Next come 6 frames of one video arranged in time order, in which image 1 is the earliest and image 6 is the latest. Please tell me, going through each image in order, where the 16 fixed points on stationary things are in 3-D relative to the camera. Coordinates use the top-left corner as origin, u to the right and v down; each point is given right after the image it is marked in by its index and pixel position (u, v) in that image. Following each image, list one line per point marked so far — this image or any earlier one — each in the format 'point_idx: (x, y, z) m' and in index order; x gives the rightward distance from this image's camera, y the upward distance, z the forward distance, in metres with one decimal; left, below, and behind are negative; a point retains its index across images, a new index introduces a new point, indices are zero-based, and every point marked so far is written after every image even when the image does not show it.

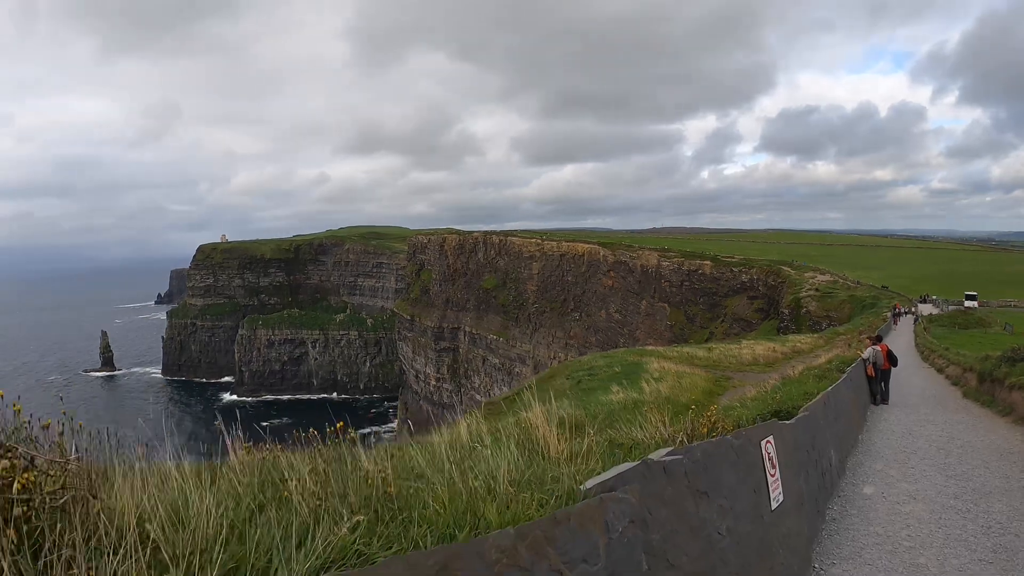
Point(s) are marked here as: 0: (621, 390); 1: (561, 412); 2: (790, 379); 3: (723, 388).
0: (+2.7, -2.6, +13.2) m
1: (+0.8, -2.2, +9.5) m
2: (+5.5, -1.8, +10.4) m
3: (+6.0, -2.8, +15.0) m
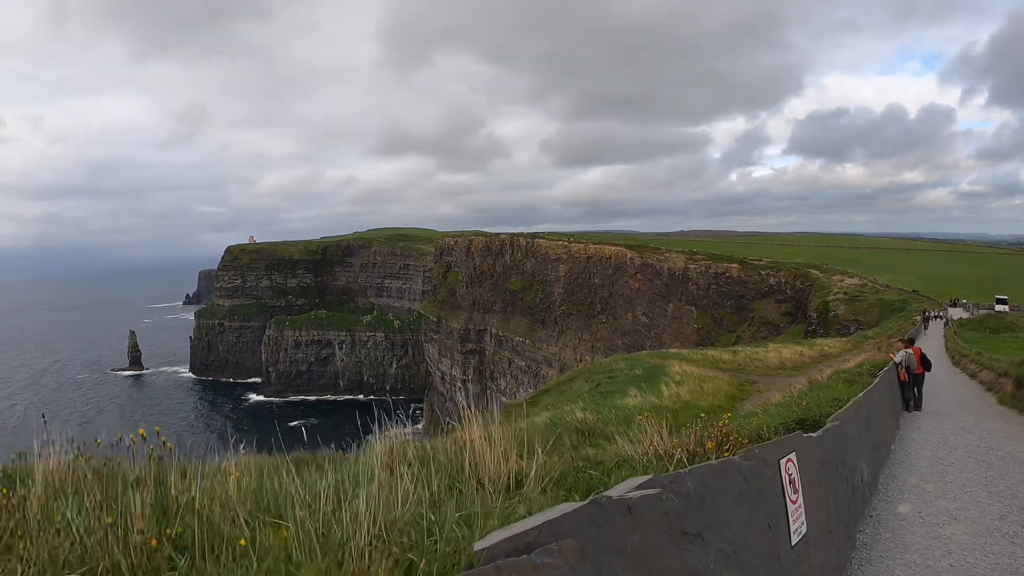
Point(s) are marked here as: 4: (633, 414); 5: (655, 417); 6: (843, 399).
0: (+3.1, -2.6, +12.8) m
1: (+1.0, -2.2, +9.2) m
2: (+5.7, -1.8, +10.0) m
3: (+6.4, -2.9, +14.5) m
4: (+2.2, -2.3, +9.5) m
5: (+2.5, -2.3, +9.3) m
6: (+4.4, -1.5, +7.0) m
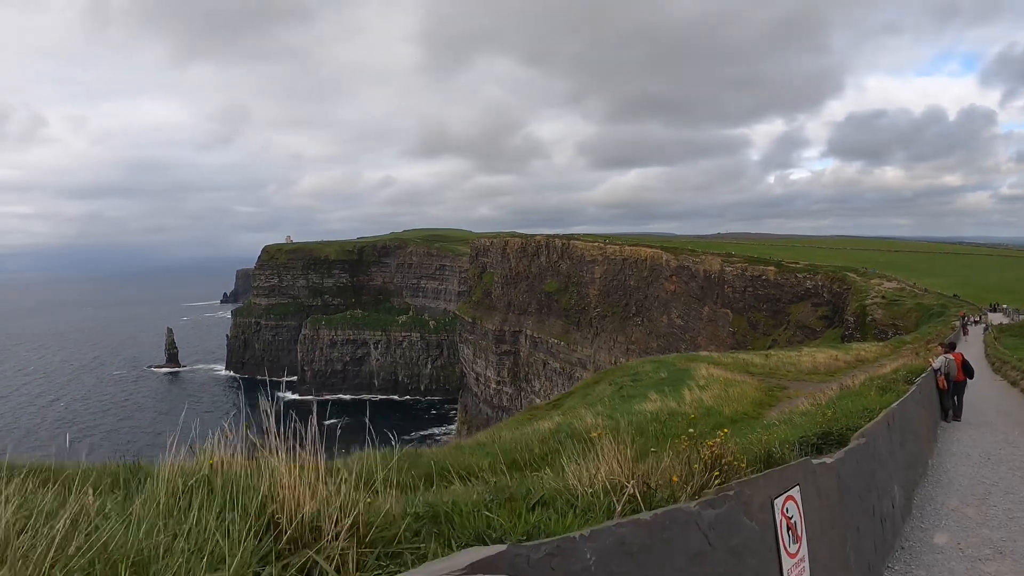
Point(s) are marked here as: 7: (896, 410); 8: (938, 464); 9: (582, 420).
0: (+3.5, -2.6, +12.4) m
1: (+1.2, -2.3, +8.9) m
2: (+6.0, -1.8, +9.4) m
3: (+6.9, -2.9, +13.9) m
4: (+2.4, -2.3, +9.2) m
5: (+2.7, -2.3, +8.9) m
6: (+4.5, -1.5, +6.5) m
7: (+4.4, -1.4, +6.0) m
8: (+5.8, -2.4, +7.2) m
9: (+1.2, -2.3, +9.0) m
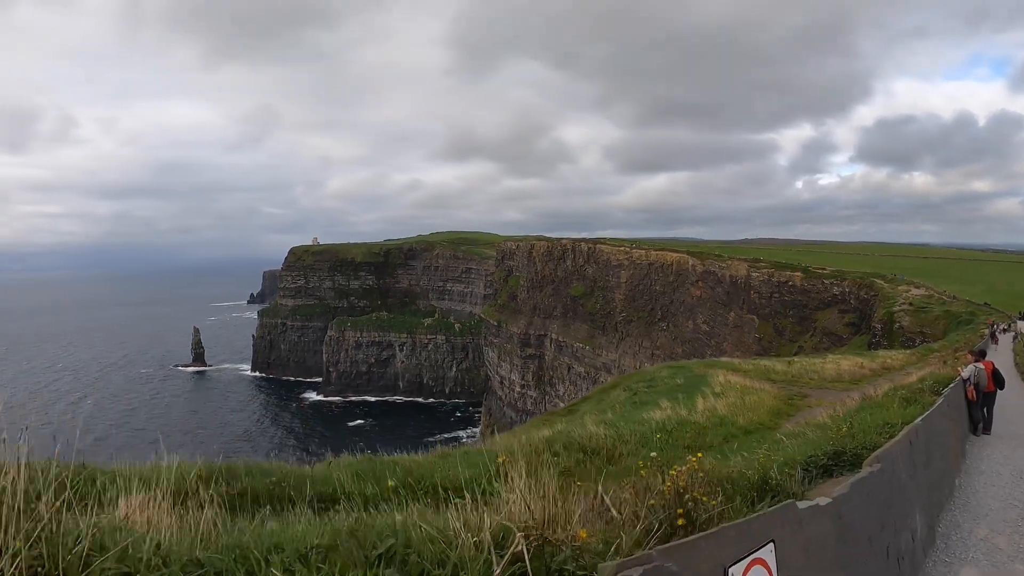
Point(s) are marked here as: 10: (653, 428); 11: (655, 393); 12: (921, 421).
0: (+3.6, -2.7, +12.0) m
1: (+1.3, -2.3, +8.6) m
2: (+6.0, -2.0, +9.0) m
3: (+7.1, -3.1, +13.4) m
4: (+2.4, -2.3, +8.8) m
5: (+2.7, -2.4, +8.6) m
6: (+4.4, -1.6, +6.1) m
7: (+4.3, -1.5, +5.6) m
8: (+5.8, -2.5, +6.8) m
9: (+1.3, -2.3, +8.7) m
10: (+2.4, -2.4, +9.0) m
11: (+4.3, -3.1, +15.9) m
12: (+4.7, -1.5, +6.1) m
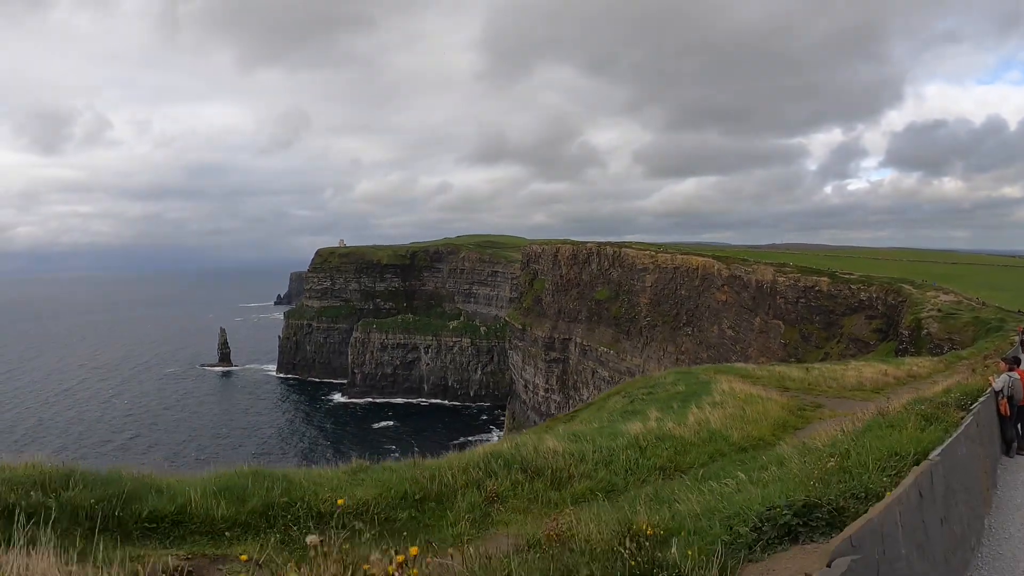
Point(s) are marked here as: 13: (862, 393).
0: (+3.1, -2.6, +10.8) m
1: (+0.6, -2.2, +7.5) m
2: (+5.4, -1.9, +7.7) m
3: (+6.6, -3.1, +12.1) m
4: (+1.8, -2.3, +7.7) m
5: (+2.0, -2.3, +7.4) m
6: (+3.7, -1.5, +4.9) m
7: (+3.5, -1.4, +4.4) m
8: (+5.1, -2.4, +5.5) m
9: (+0.6, -2.2, +7.6) m
10: (+1.7, -2.3, +7.8) m
11: (+3.9, -3.1, +14.6) m
12: (+4.0, -1.5, +4.9) m
13: (+12.8, -3.9, +19.7) m
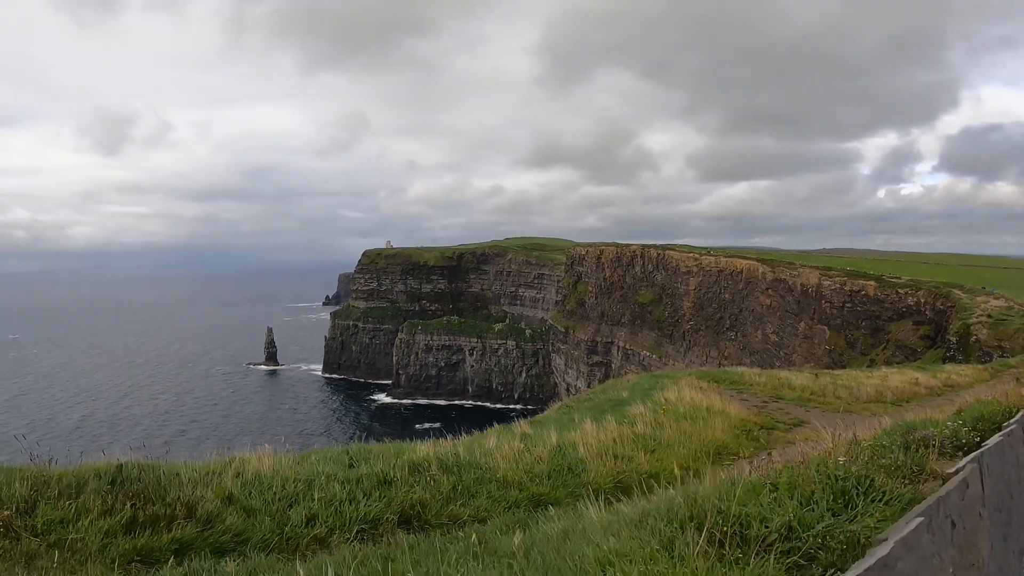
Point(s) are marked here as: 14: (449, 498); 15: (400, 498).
0: (+0.1, -2.1, +7.4) m
1: (-2.5, -1.6, +4.2) m
2: (+2.3, -1.4, +4.1) m
3: (+3.7, -2.6, +8.5) m
4: (-1.3, -1.7, +4.3) m
5: (-1.1, -1.8, +4.0) m
6: (+0.4, -1.0, +1.4) m
7: (+0.3, -0.8, +0.9) m
8: (+1.9, -1.9, +2.0) m
9: (-2.5, -1.7, +4.3) m
10: (-1.4, -1.7, +4.4) m
11: (+1.1, -2.6, +11.1) m
12: (+0.7, -0.9, +1.4) m
13: (+10.3, -3.5, +15.7) m
14: (-0.6, -1.8, +4.3) m
15: (-1.1, -1.7, +3.9) m
